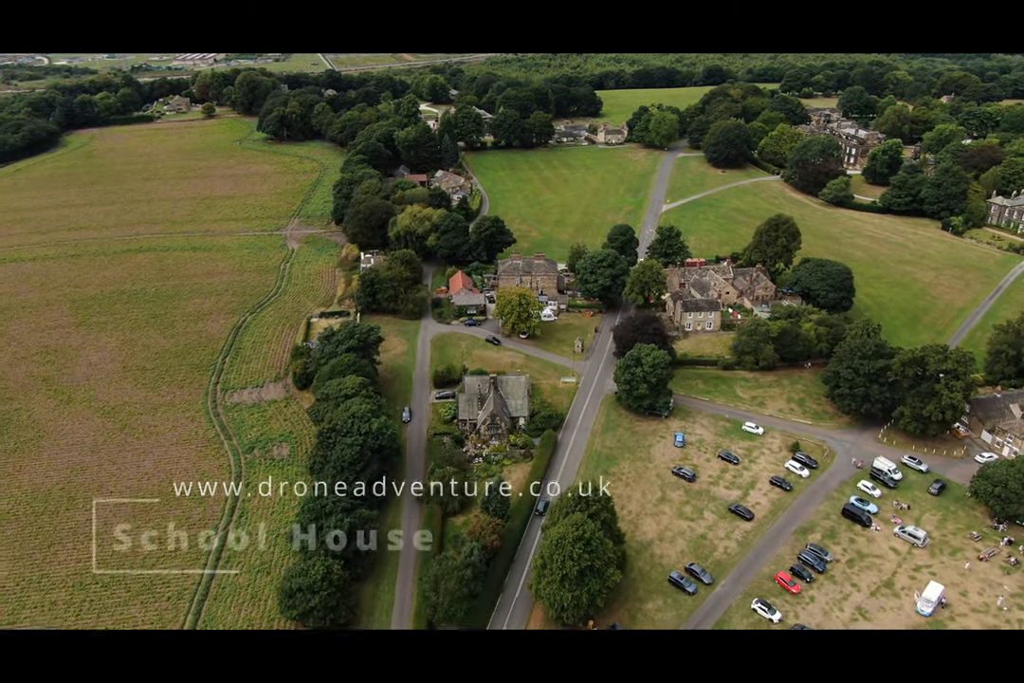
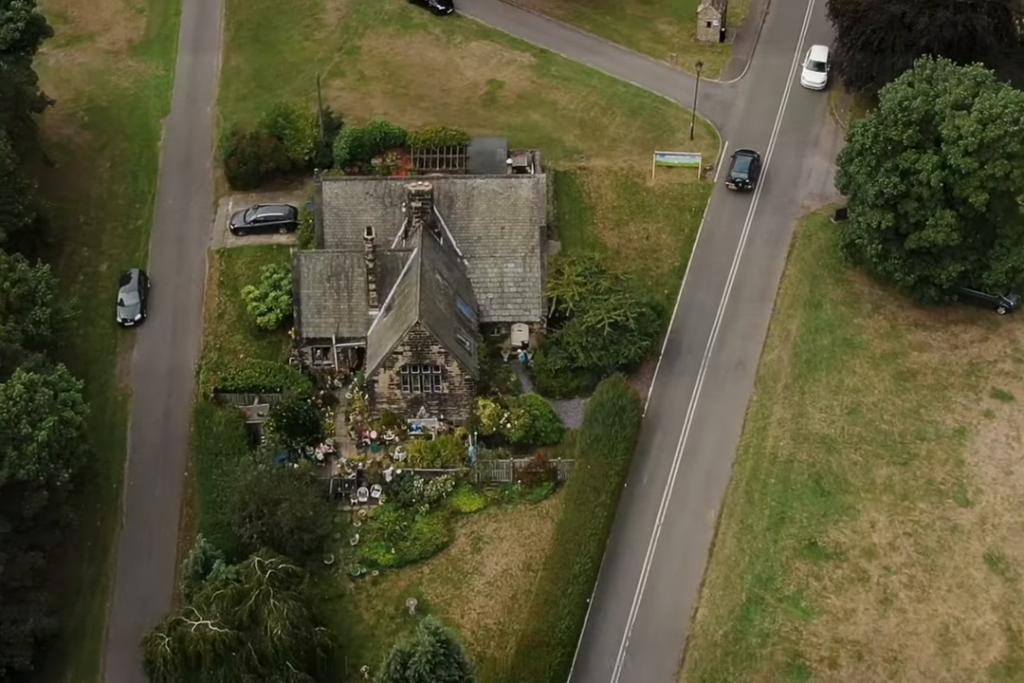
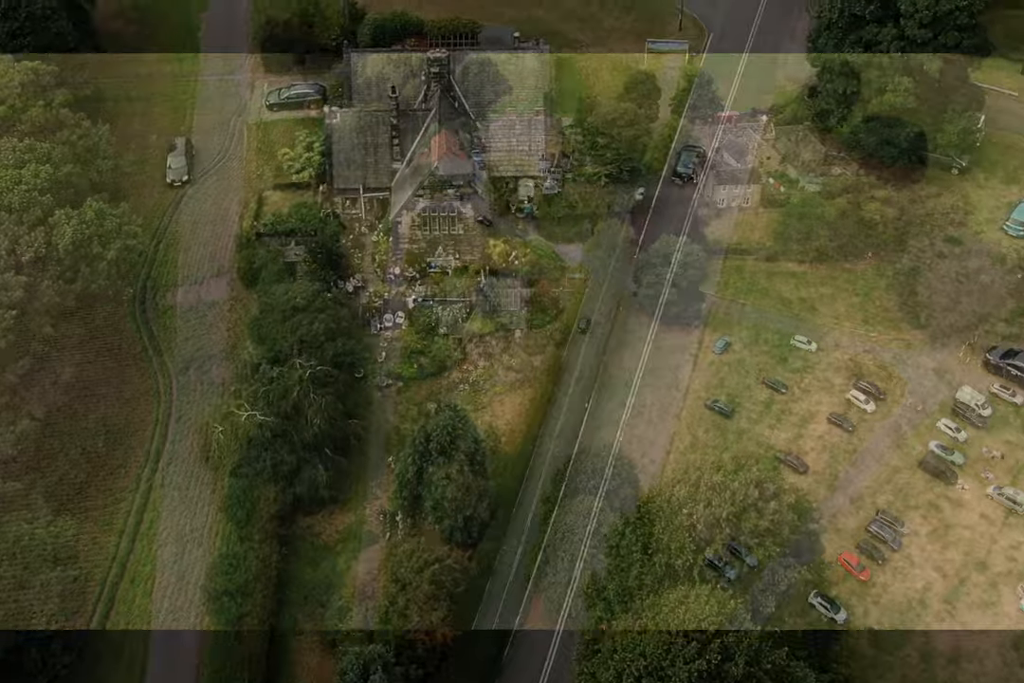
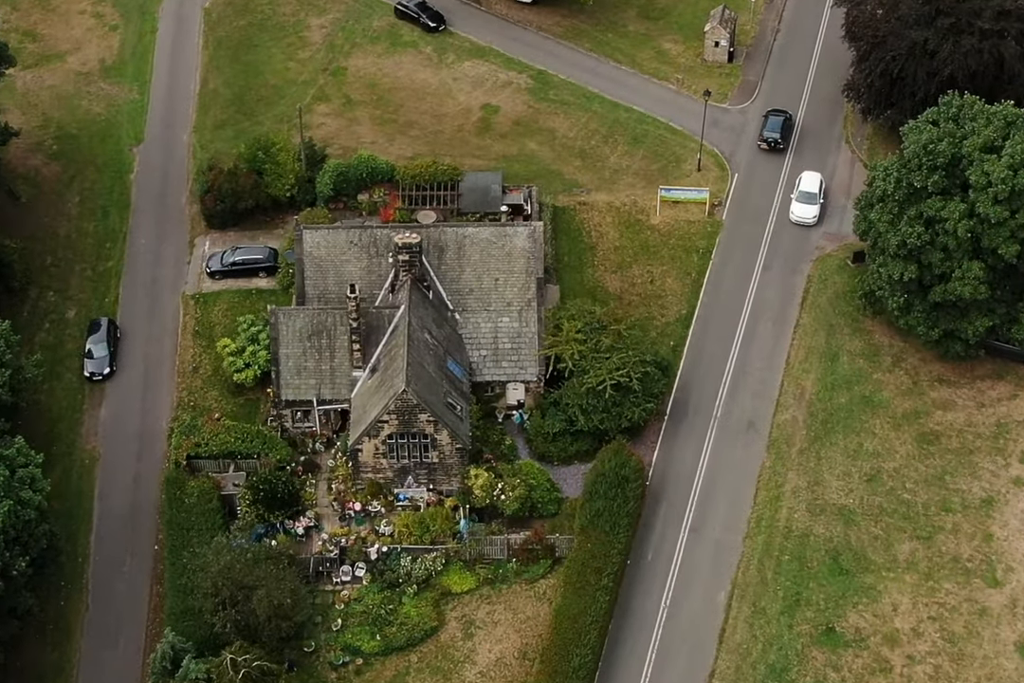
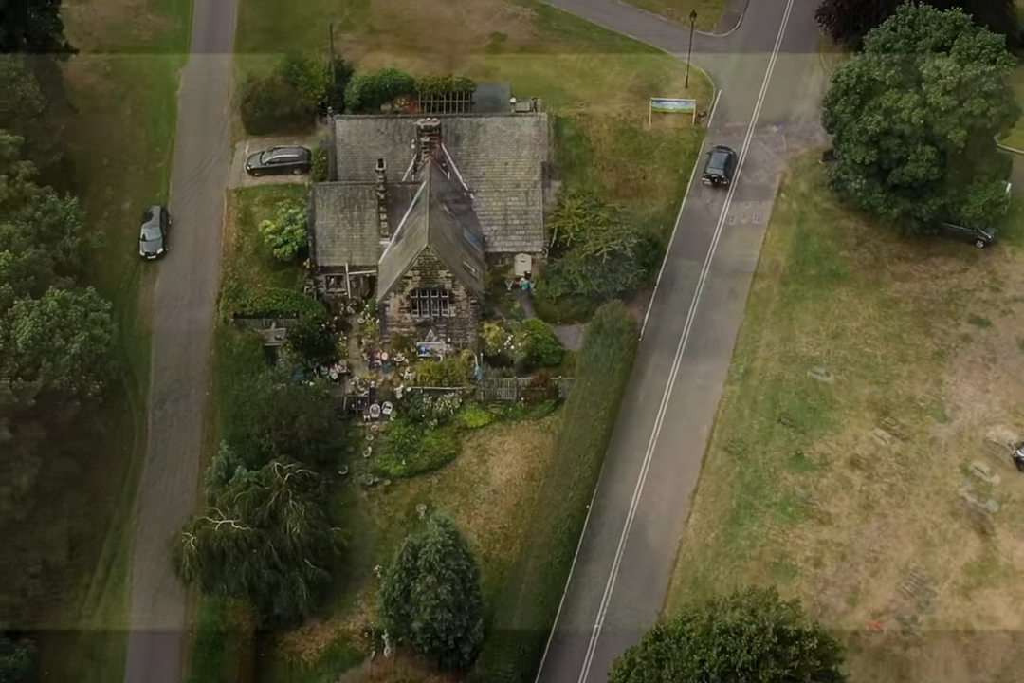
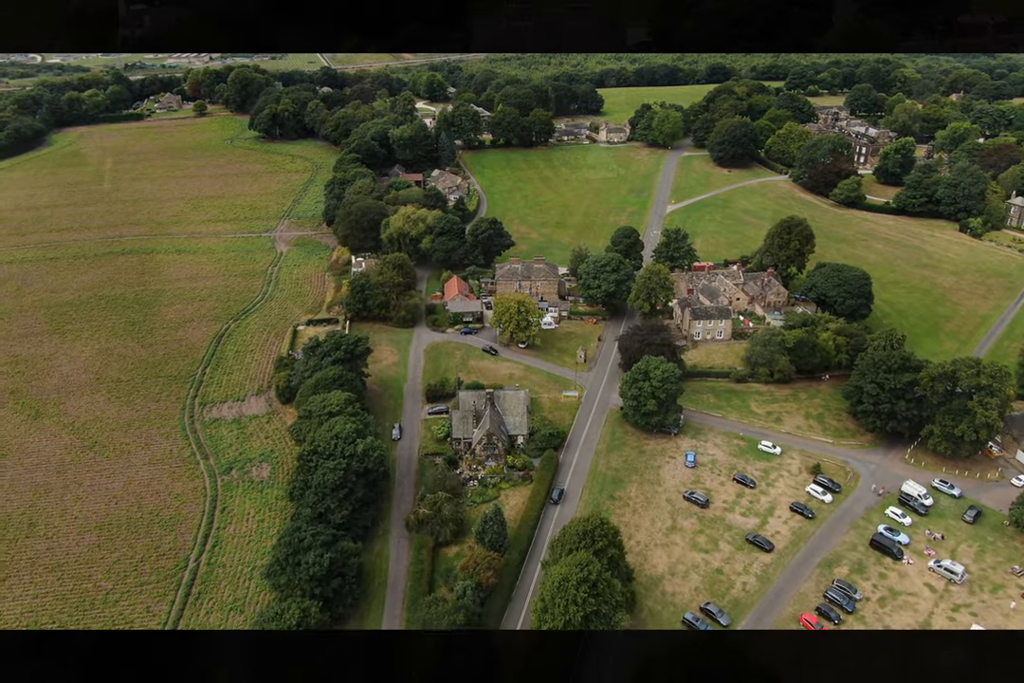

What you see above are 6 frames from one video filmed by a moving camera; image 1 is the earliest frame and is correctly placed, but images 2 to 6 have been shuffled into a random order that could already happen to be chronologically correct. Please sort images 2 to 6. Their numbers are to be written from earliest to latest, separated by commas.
6, 3, 5, 2, 4
